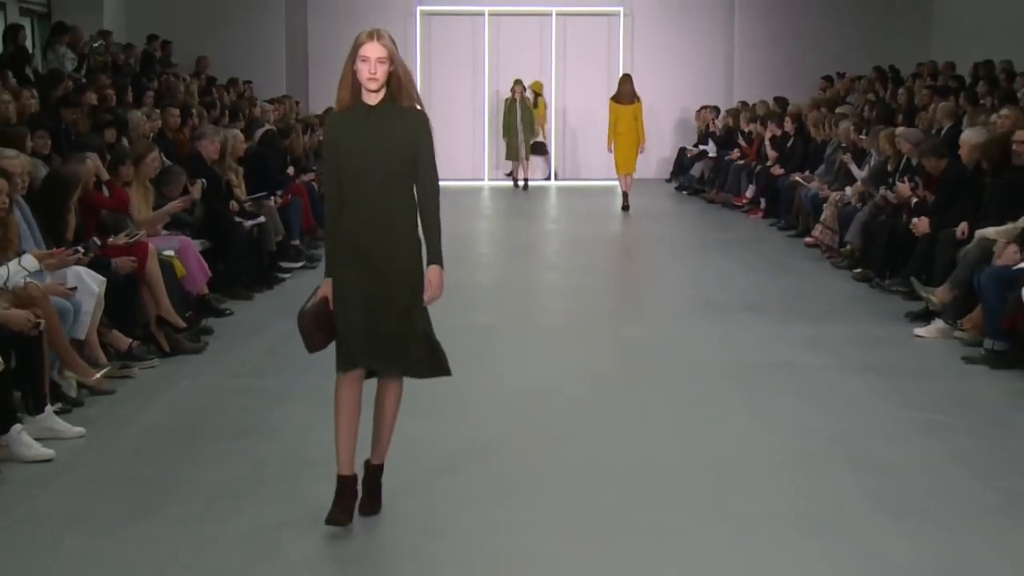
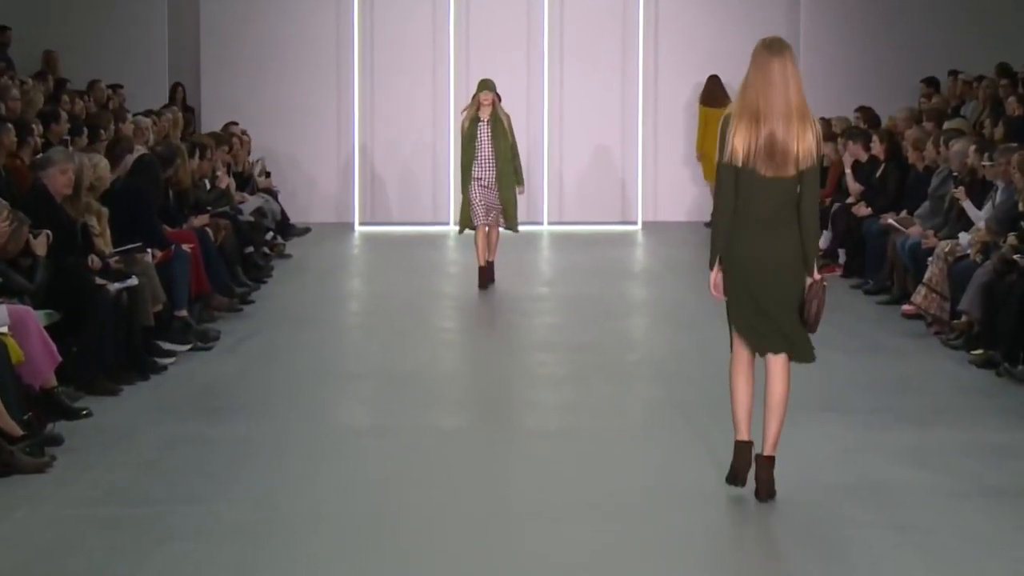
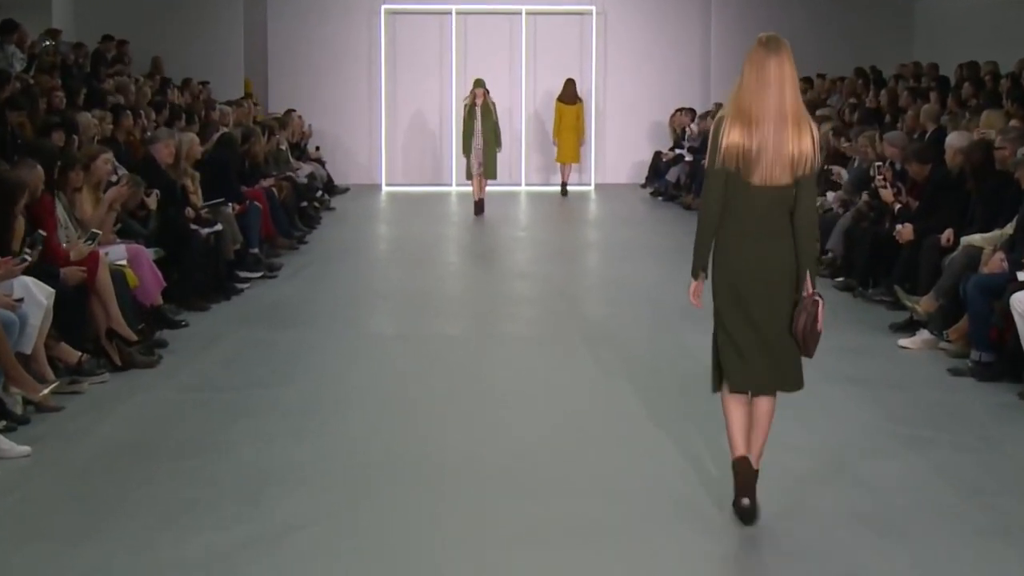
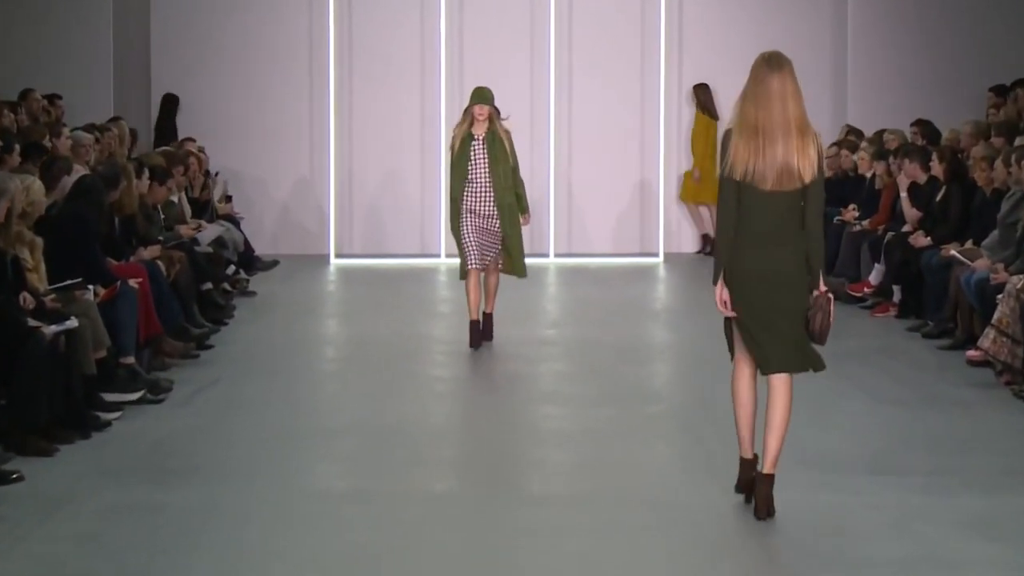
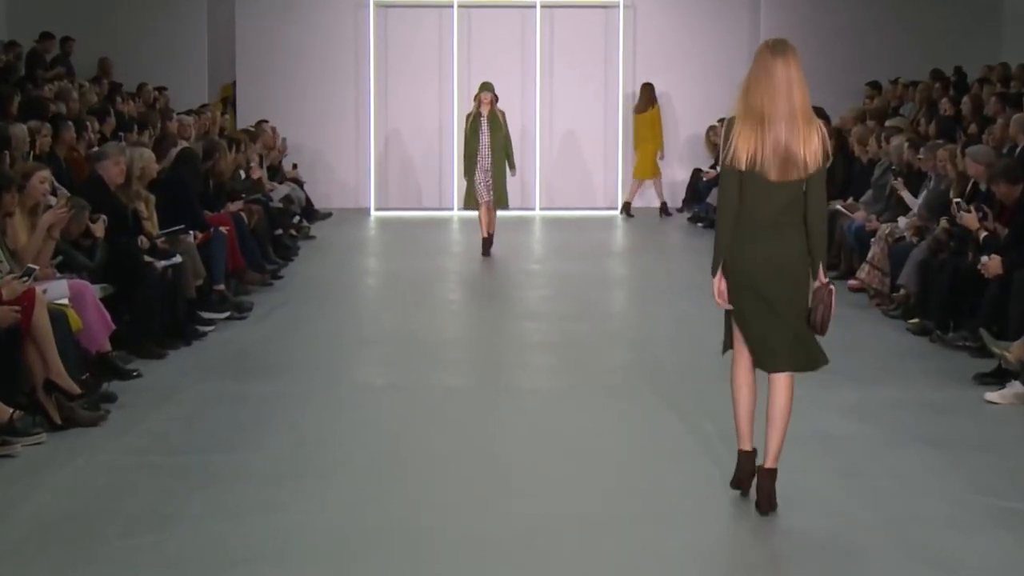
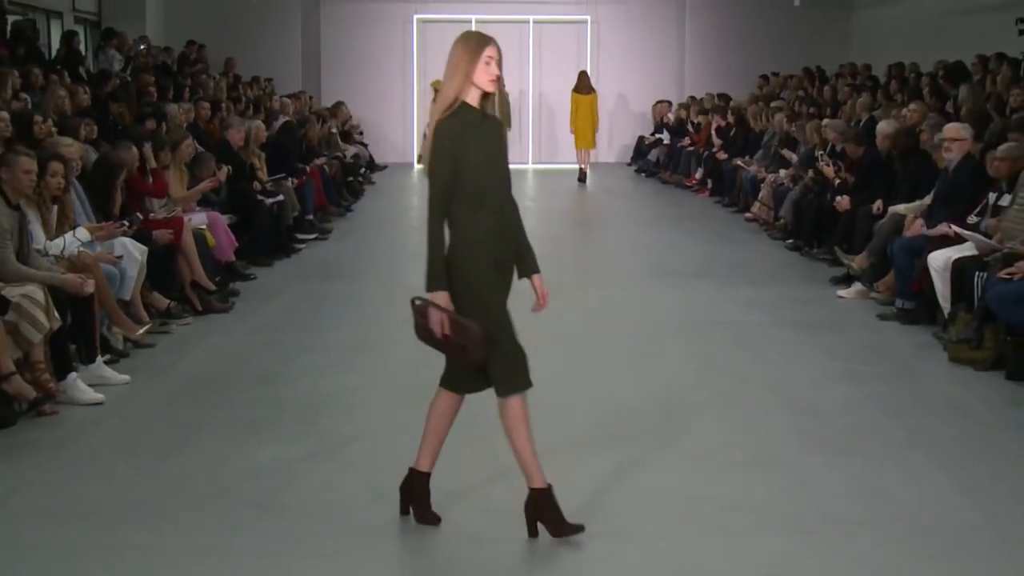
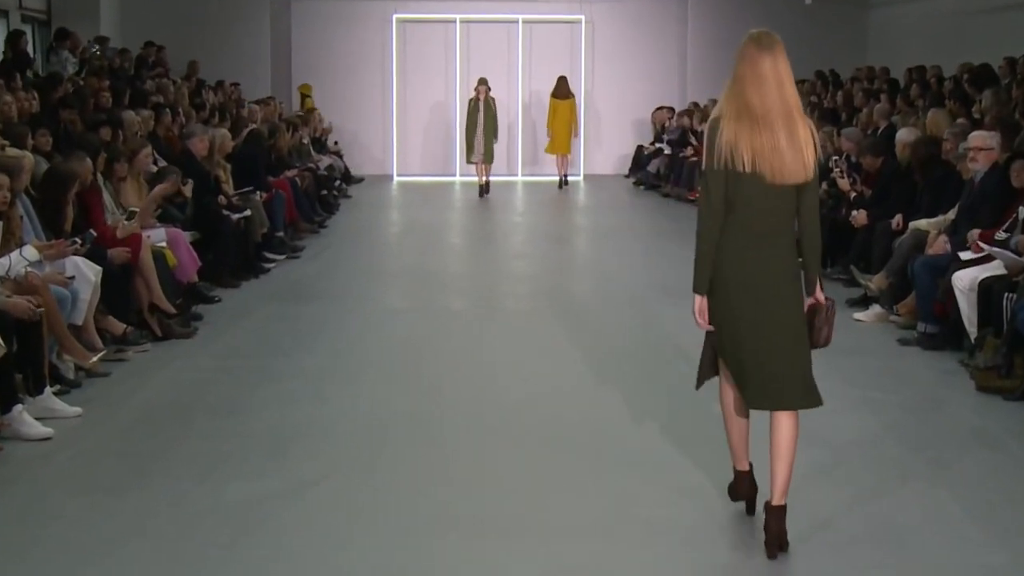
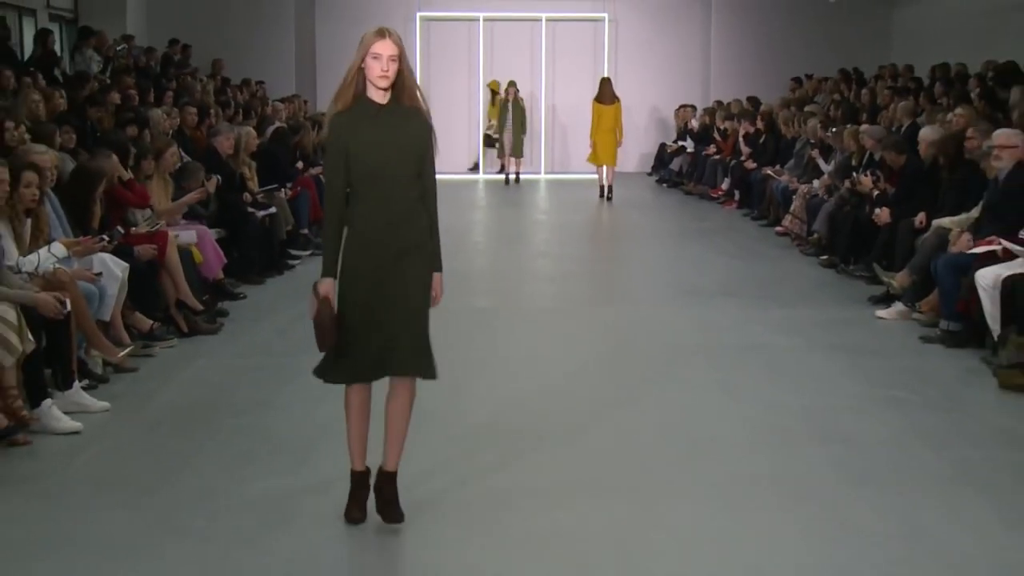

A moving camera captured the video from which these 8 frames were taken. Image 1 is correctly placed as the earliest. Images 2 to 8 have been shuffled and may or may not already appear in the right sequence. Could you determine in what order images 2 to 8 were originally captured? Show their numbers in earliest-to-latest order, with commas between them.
8, 6, 7, 3, 5, 2, 4
